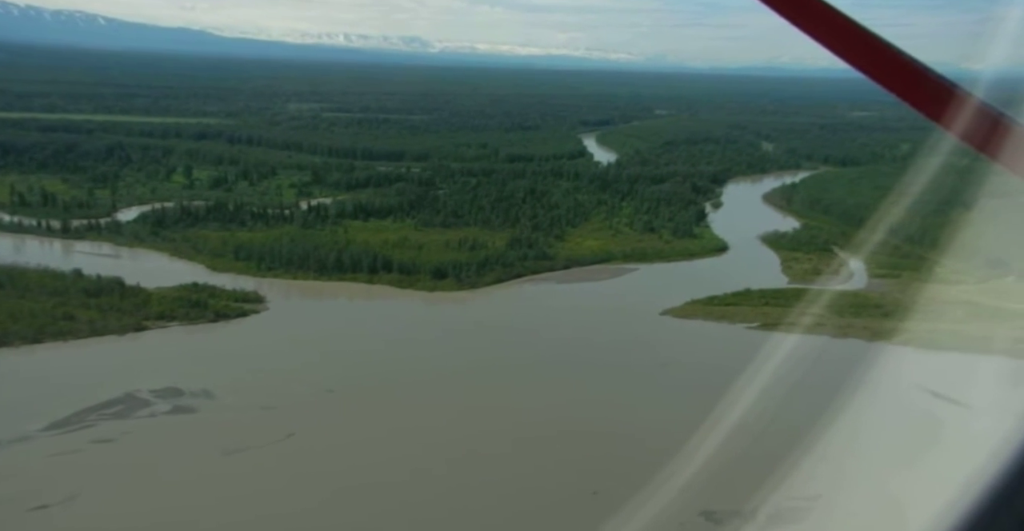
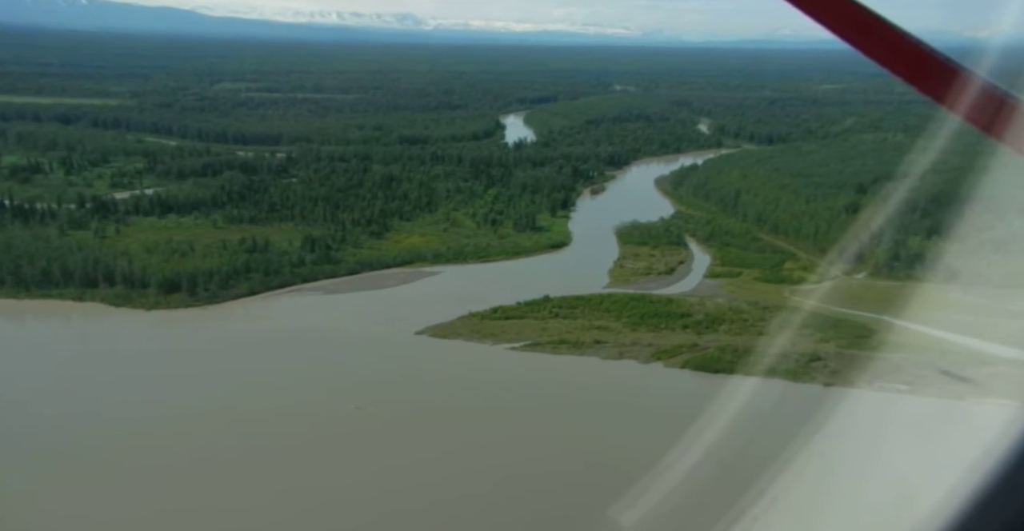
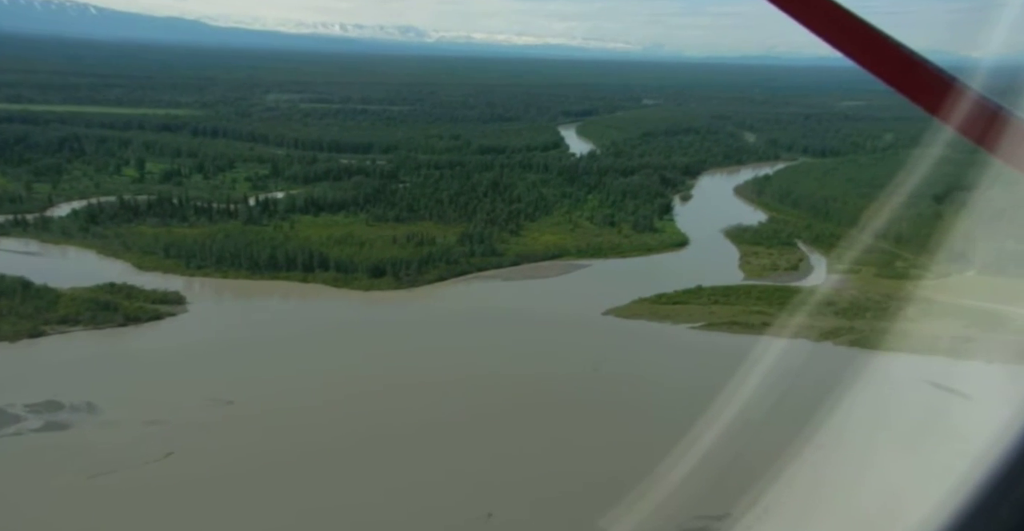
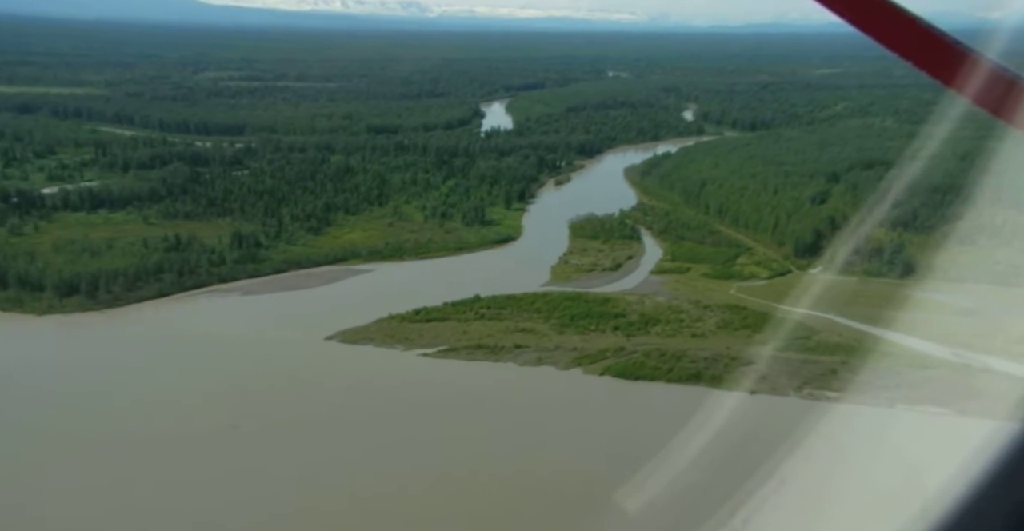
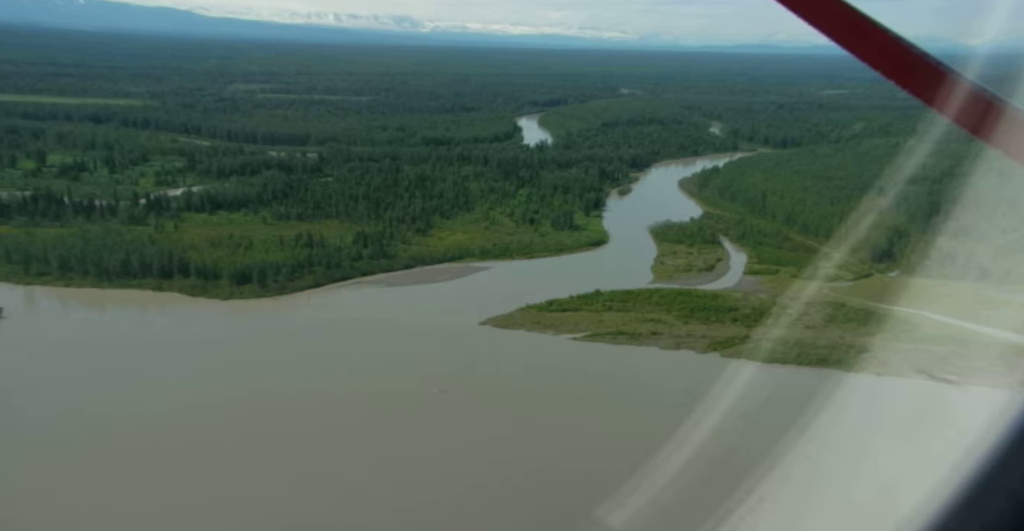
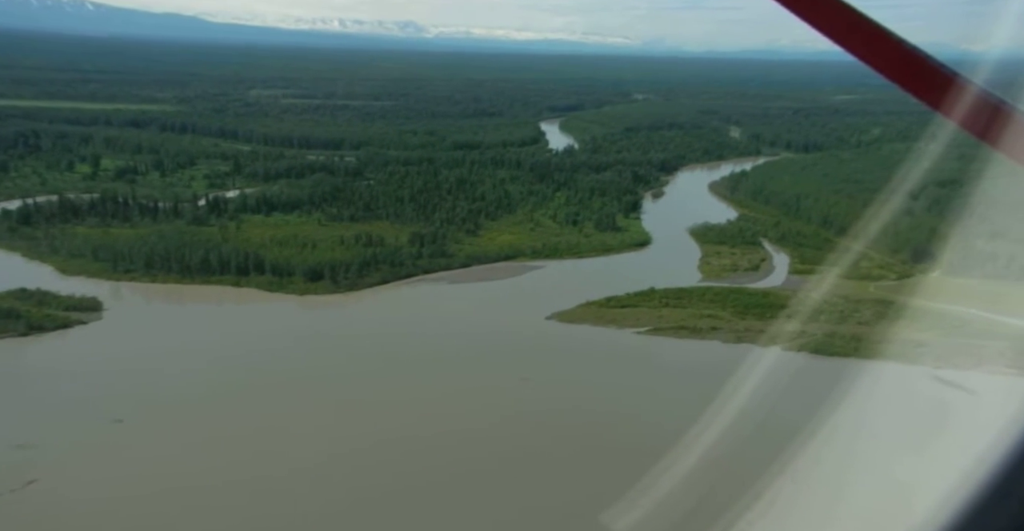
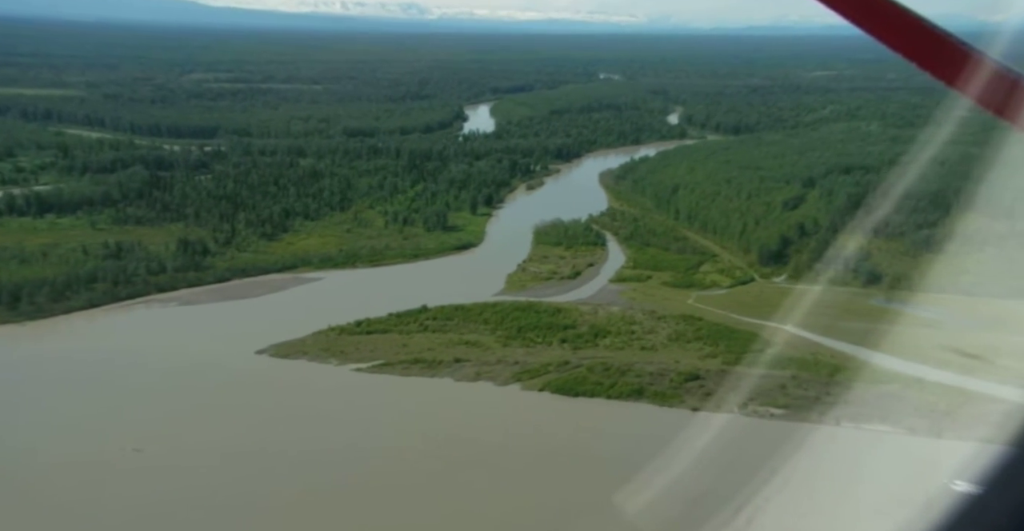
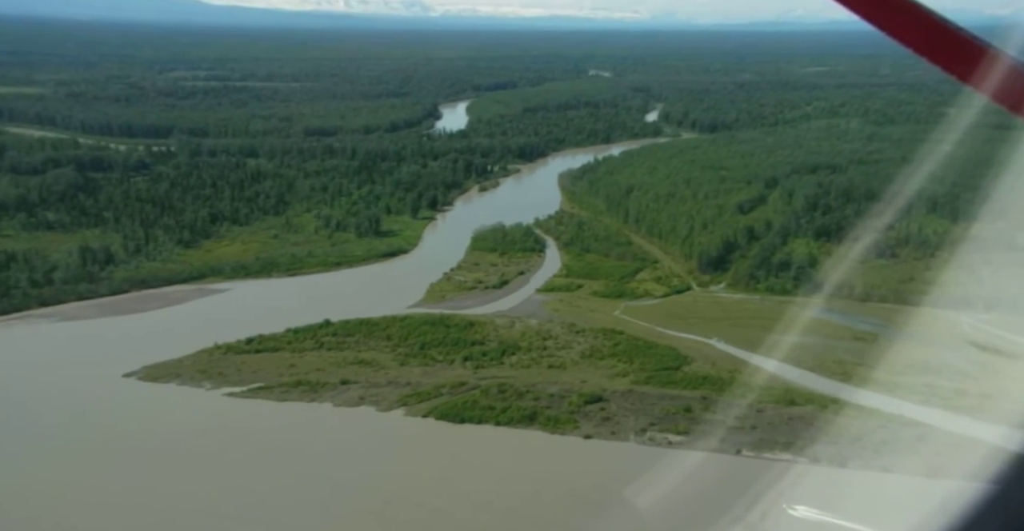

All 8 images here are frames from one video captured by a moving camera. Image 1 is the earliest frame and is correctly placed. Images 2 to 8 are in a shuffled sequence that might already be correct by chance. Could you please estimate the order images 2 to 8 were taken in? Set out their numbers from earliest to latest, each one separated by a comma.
3, 6, 5, 2, 4, 7, 8
